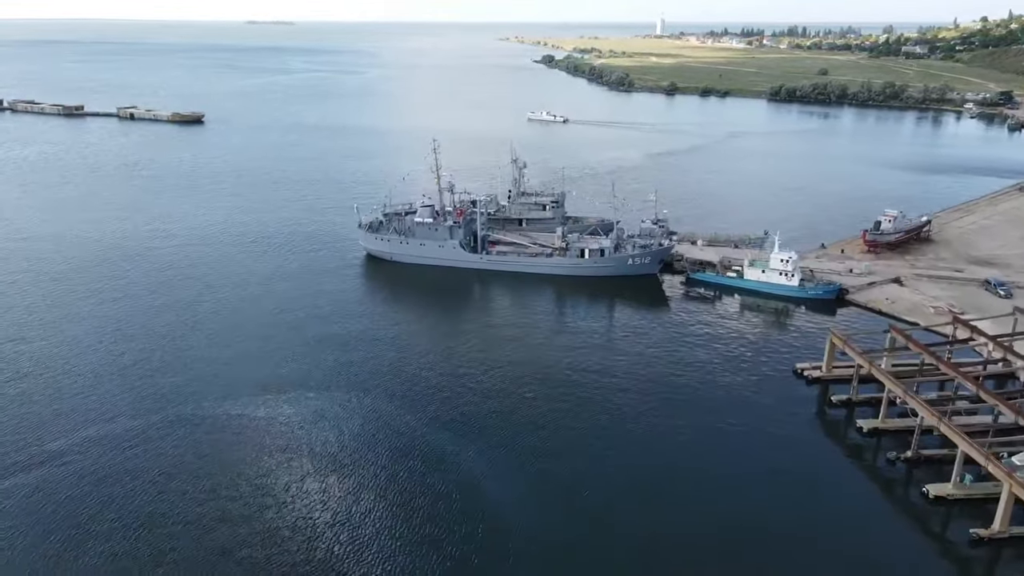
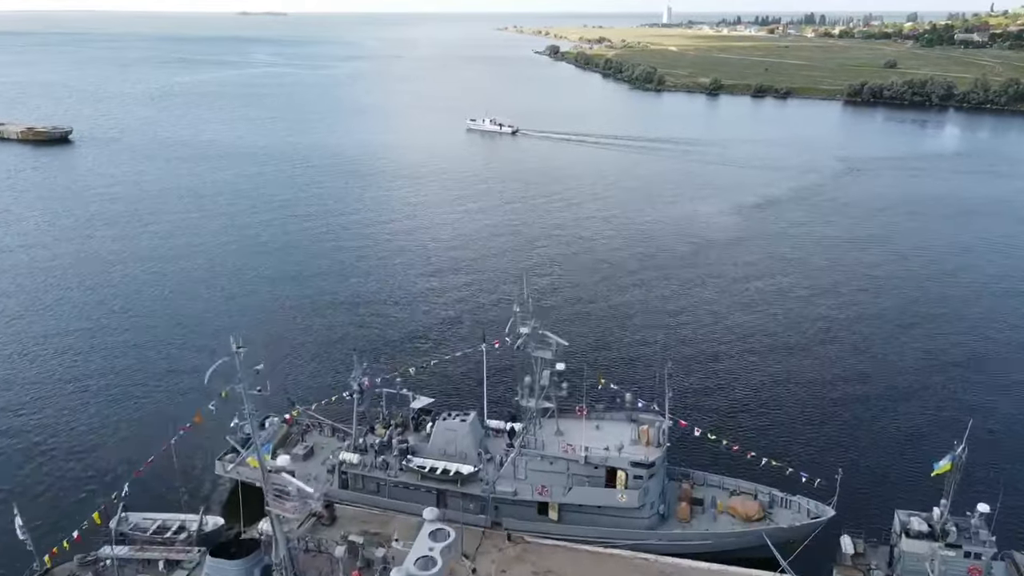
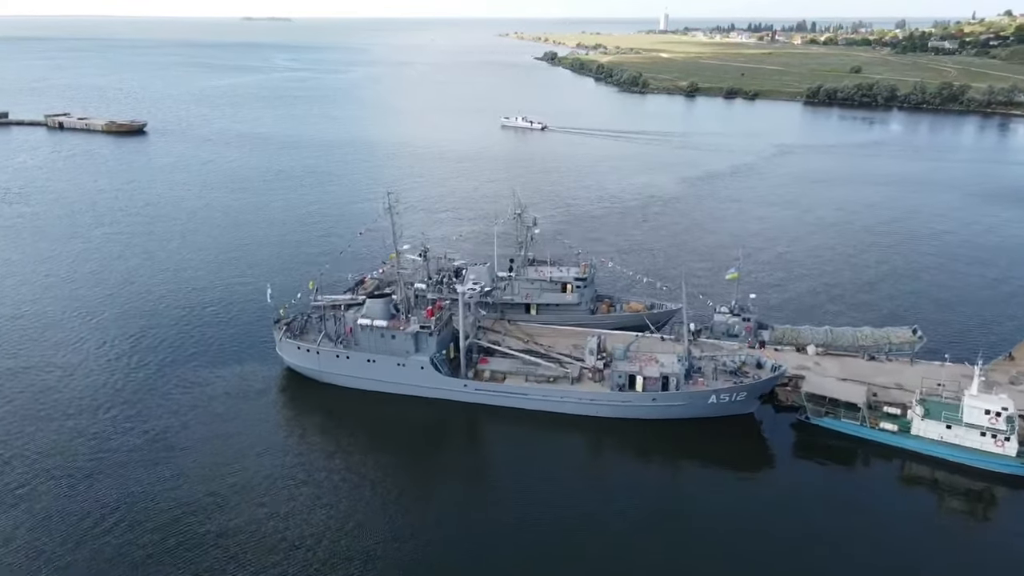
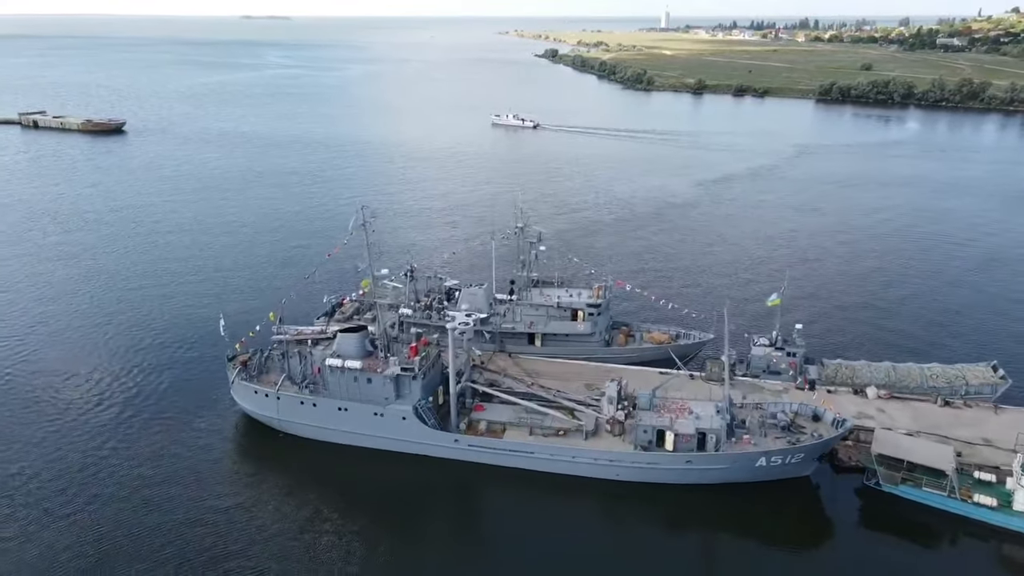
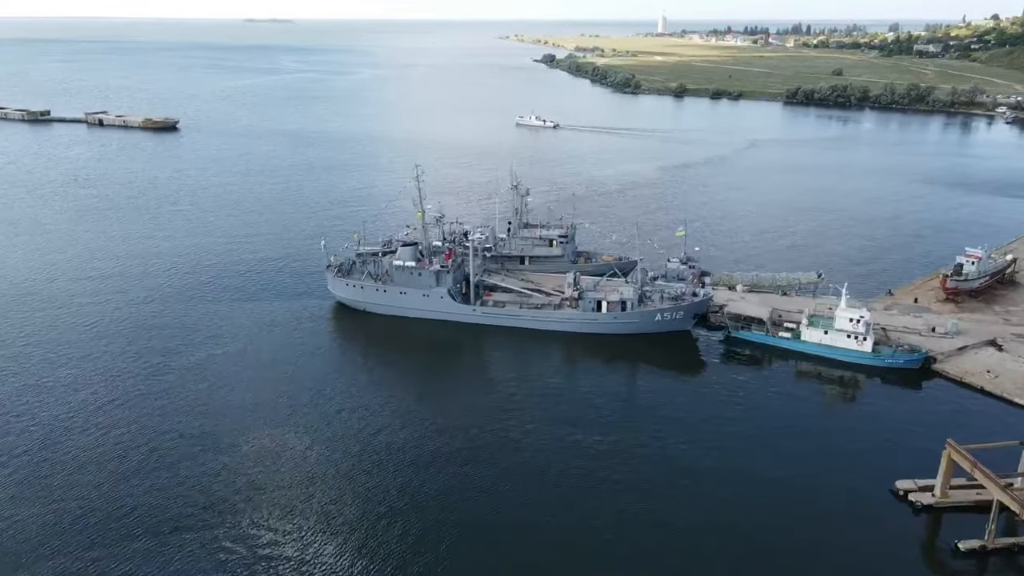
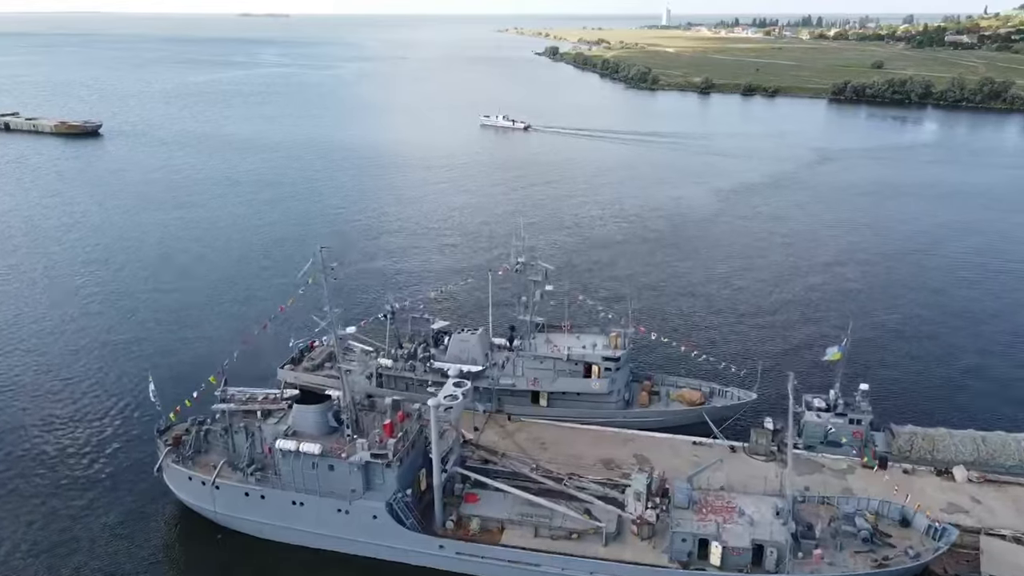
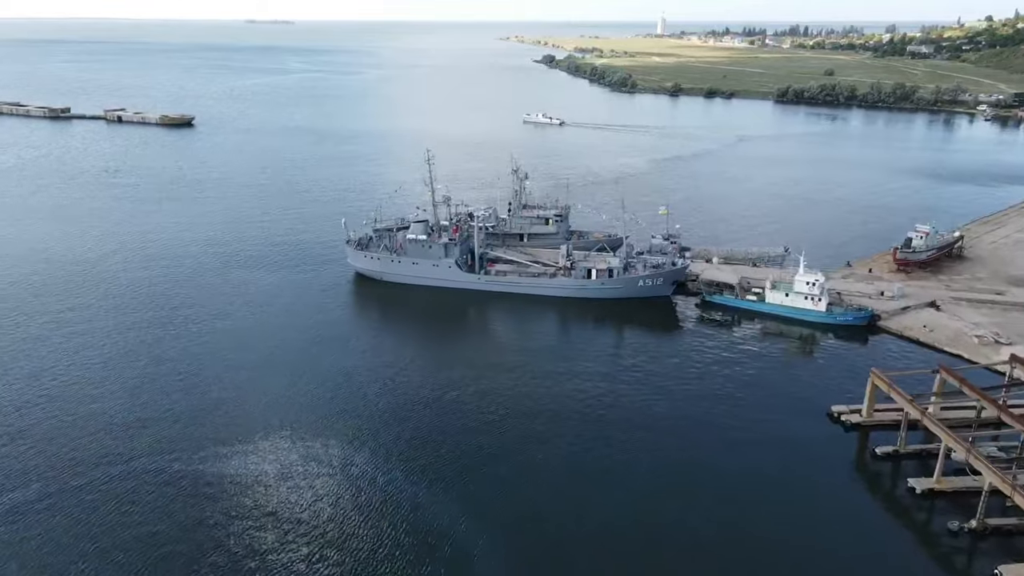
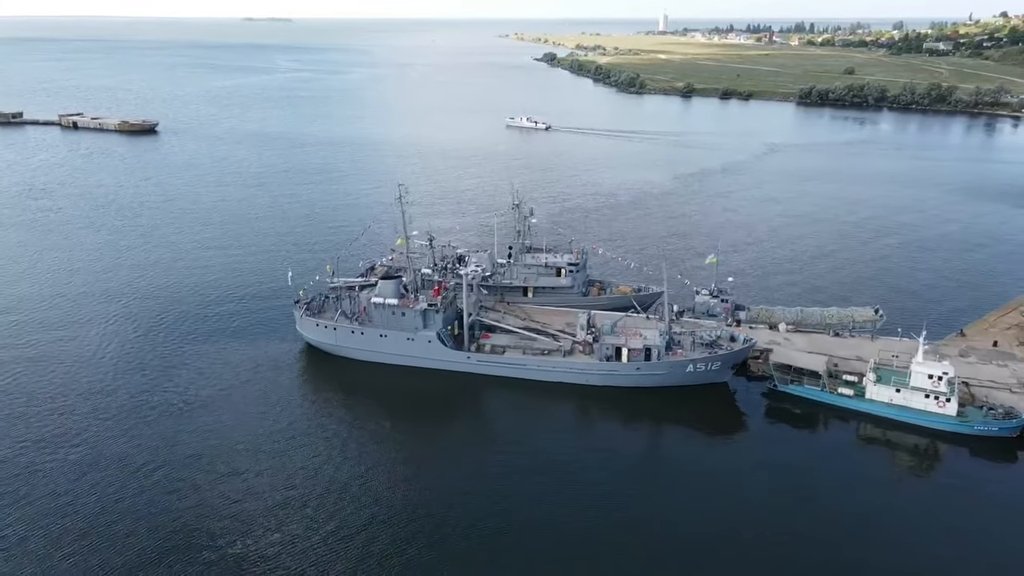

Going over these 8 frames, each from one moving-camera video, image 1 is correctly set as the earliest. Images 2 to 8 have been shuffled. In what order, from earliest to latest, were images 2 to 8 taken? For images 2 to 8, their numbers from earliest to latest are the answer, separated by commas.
7, 5, 8, 3, 4, 6, 2
